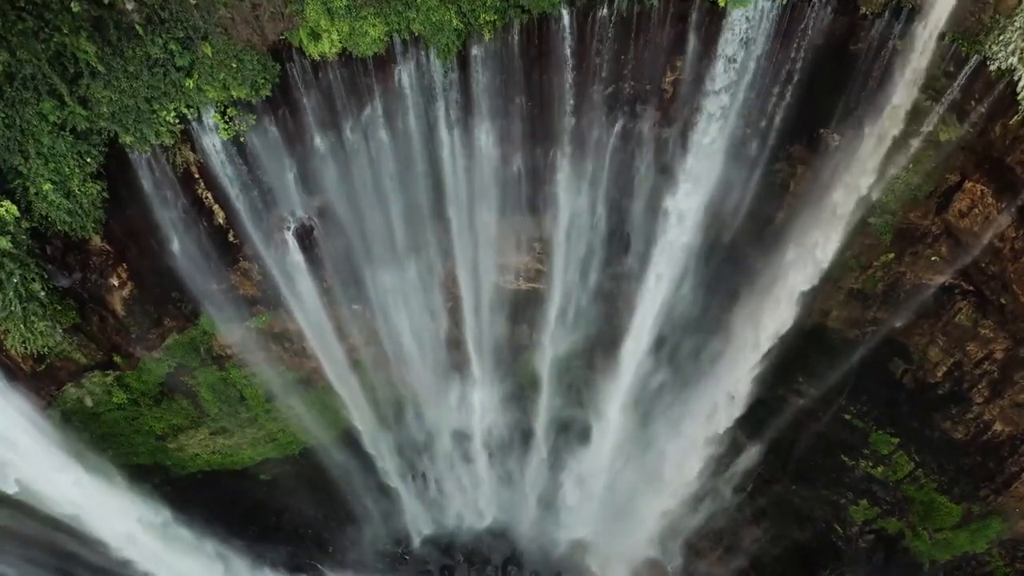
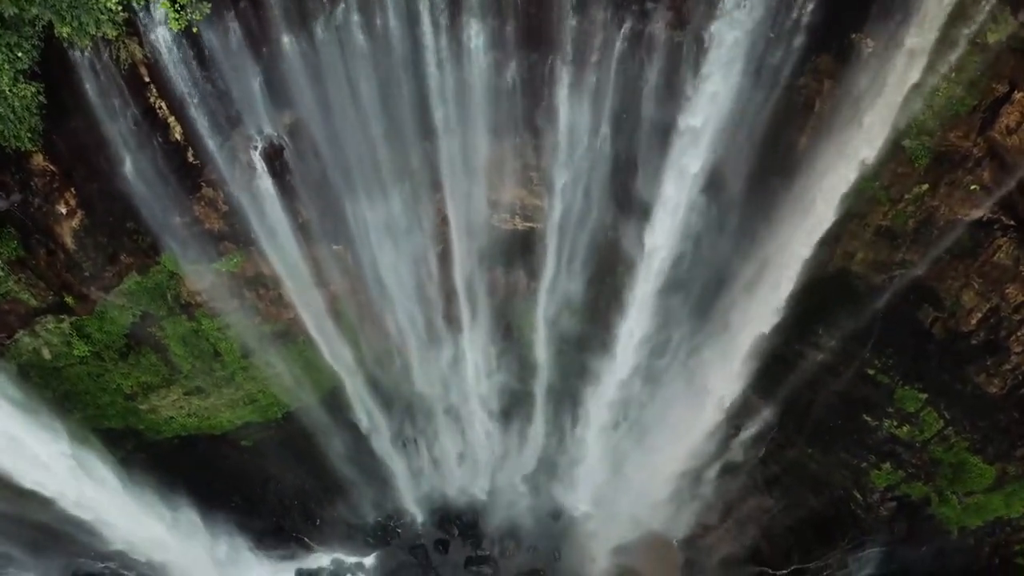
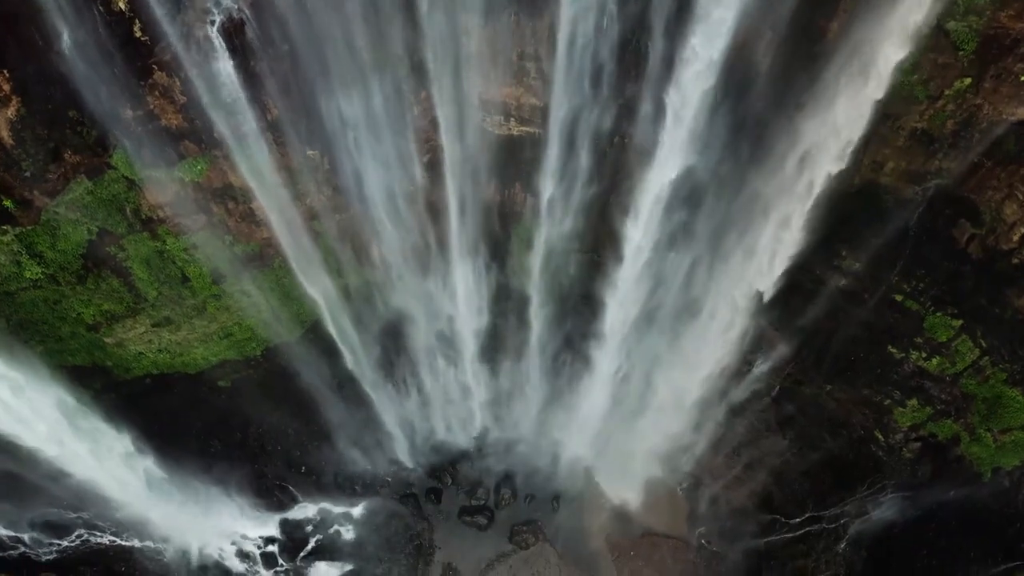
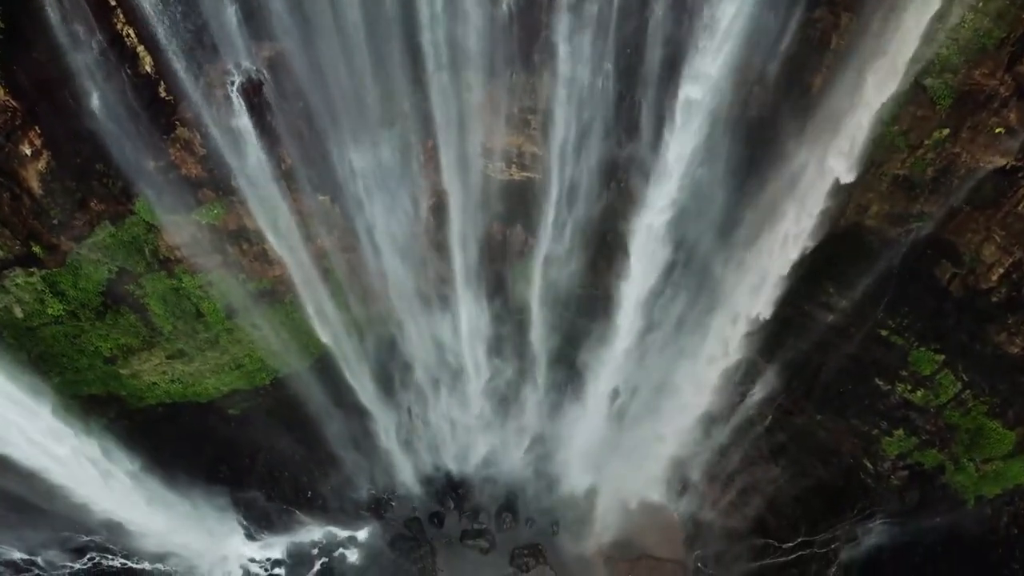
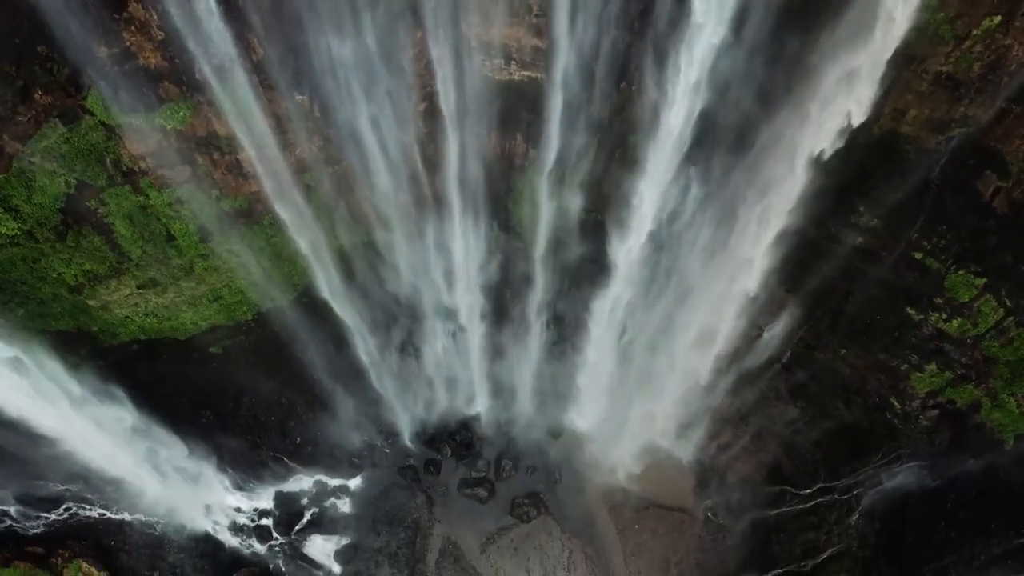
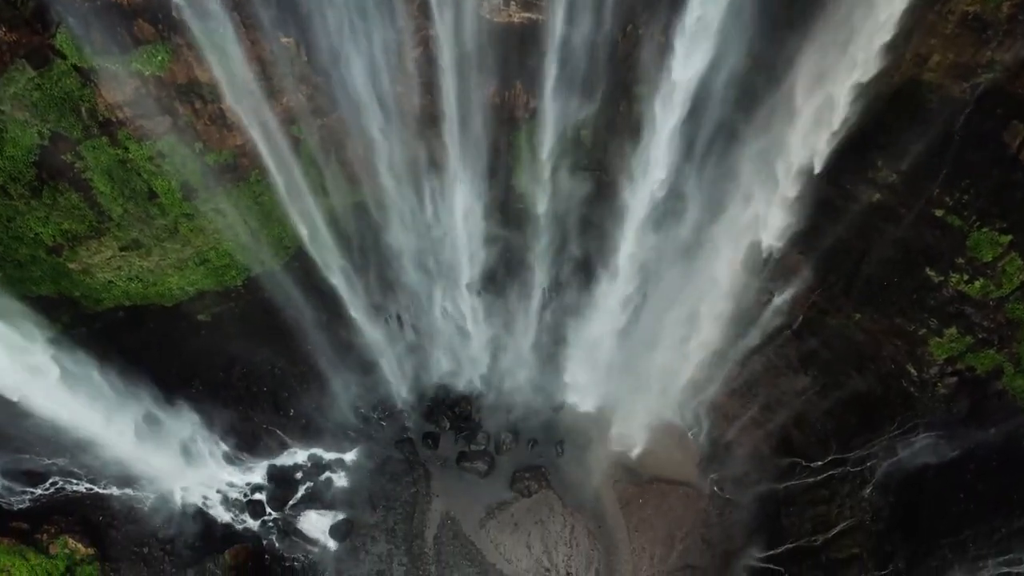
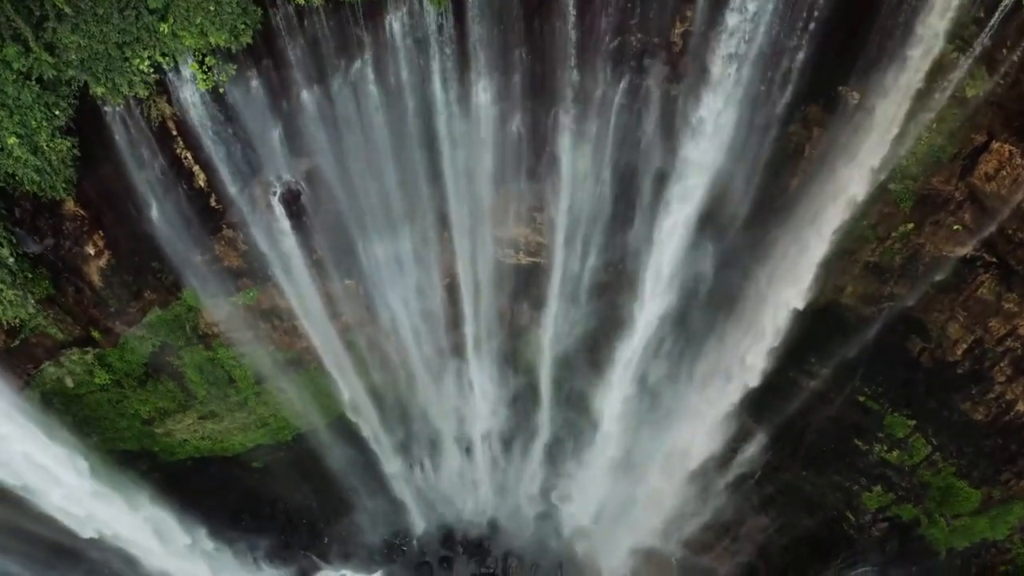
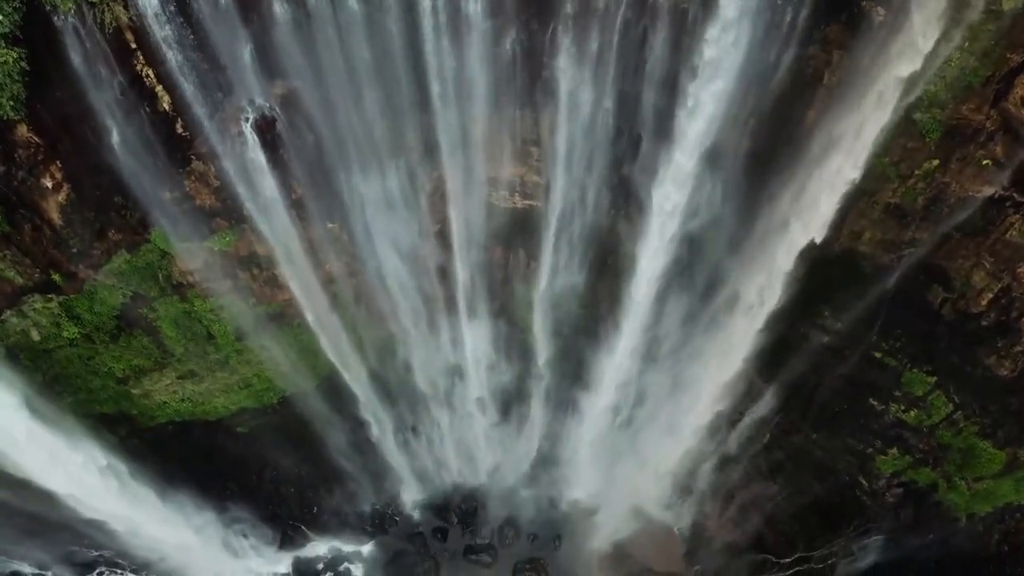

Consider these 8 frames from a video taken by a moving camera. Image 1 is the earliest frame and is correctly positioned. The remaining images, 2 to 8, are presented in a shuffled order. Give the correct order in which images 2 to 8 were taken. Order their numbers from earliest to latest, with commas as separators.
7, 2, 8, 4, 3, 5, 6
